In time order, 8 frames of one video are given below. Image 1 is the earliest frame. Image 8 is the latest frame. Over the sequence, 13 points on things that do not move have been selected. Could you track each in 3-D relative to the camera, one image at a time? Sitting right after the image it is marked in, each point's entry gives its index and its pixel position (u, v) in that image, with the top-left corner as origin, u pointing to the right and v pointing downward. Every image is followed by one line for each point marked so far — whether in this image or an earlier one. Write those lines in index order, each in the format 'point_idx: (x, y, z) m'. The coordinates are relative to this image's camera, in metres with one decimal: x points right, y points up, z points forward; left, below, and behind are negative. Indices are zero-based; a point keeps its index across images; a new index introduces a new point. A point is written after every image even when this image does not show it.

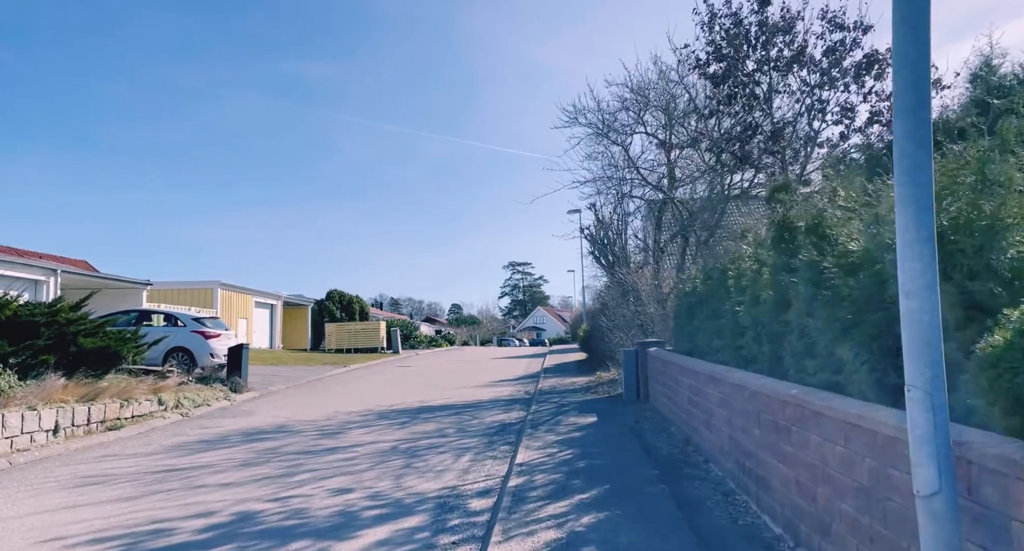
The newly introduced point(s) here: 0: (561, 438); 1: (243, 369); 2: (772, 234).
0: (+0.7, -2.2, +8.7) m
1: (-5.8, -2.0, +13.7) m
2: (+2.4, +0.4, +5.8) m
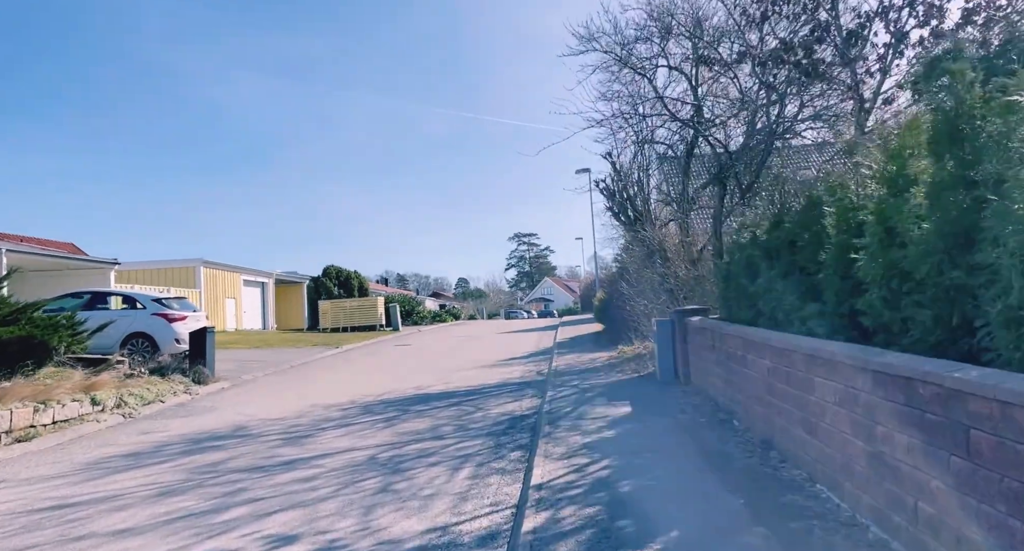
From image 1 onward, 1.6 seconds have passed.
0: (+0.8, -1.7, +6.7) m
1: (-5.6, -1.5, +11.8) m
2: (+2.4, +0.8, +3.7) m
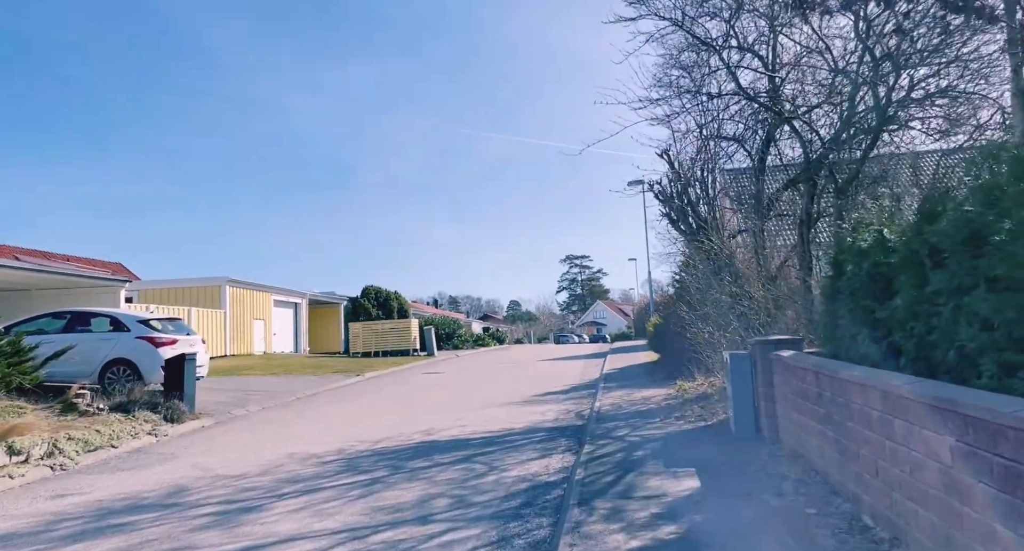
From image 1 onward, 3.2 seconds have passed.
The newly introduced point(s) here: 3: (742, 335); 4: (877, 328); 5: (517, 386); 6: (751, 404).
0: (+0.9, -1.8, +4.4) m
1: (-5.1, -1.8, +10.0) m
2: (+2.2, +0.8, +1.3) m
3: (+4.0, -1.1, +11.2) m
4: (+3.0, -0.4, +5.2) m
5: (0.0, -2.8, +15.3) m
6: (+2.9, -1.6, +7.7) m
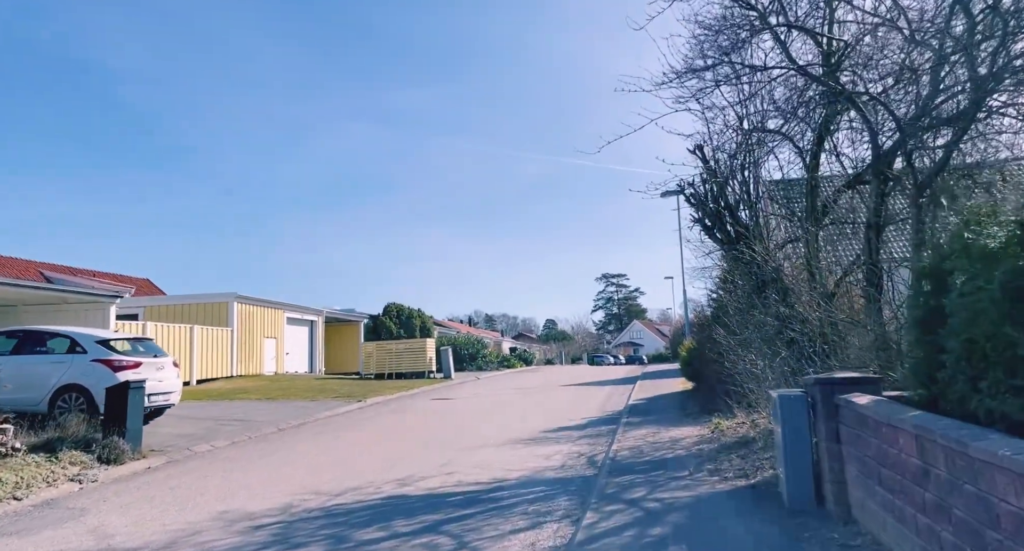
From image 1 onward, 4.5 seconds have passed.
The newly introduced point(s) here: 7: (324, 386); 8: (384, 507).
0: (+0.5, -1.9, +2.6) m
1: (-5.1, -2.0, +8.5) m
2: (+1.7, +0.8, -0.4) m
3: (+4.1, -1.3, +9.3) m
4: (+2.7, -0.5, +3.4) m
5: (+0.3, -3.1, +13.5) m
6: (+2.7, -1.7, +5.8) m
7: (-5.8, -3.4, +19.5) m
8: (-1.4, -2.5, +6.7) m
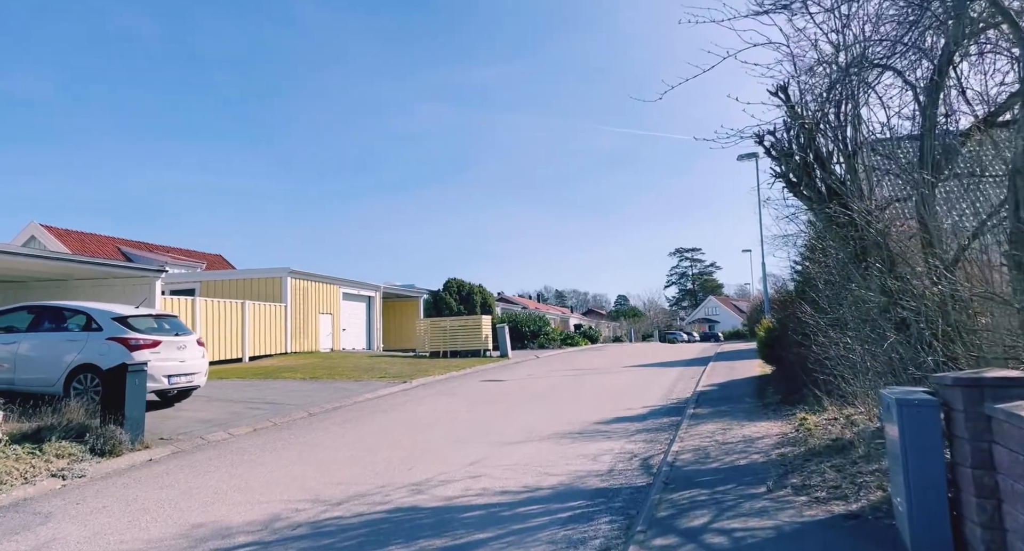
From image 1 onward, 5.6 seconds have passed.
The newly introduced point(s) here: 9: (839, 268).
0: (+0.3, -1.8, +1.3) m
1: (-4.7, -1.6, +7.8) m
2: (+1.1, +0.9, -2.0) m
3: (+4.6, -0.9, +7.4) m
4: (+2.5, -0.3, +1.7) m
5: (+1.3, -2.6, +12.2) m
6: (+2.8, -1.4, +4.2) m
7: (-4.1, -2.6, +18.8) m
8: (-1.1, -2.2, +5.5) m
9: (+4.5, +0.1, +8.8) m
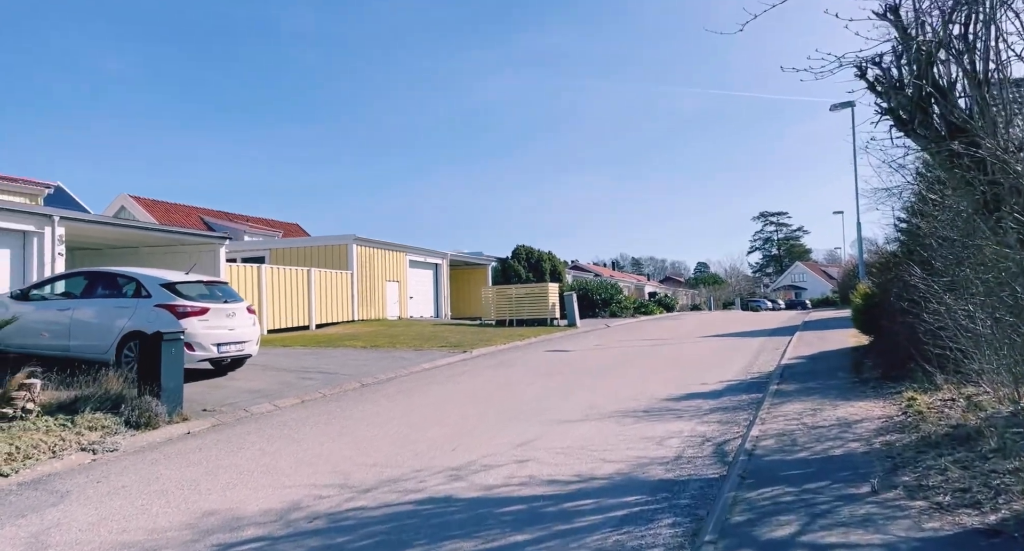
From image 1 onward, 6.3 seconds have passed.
0: (+0.1, -1.6, +0.4) m
1: (-4.0, -1.2, +7.5) m
2: (+0.5, +0.8, -3.1) m
3: (+5.1, -0.5, +6.0) m
4: (+2.3, -0.2, +0.5) m
5: (+2.4, -1.9, +11.2) m
6: (+3.0, -1.2, +3.0) m
7: (-2.2, -1.7, +18.4) m
8: (-0.8, -1.9, +4.8) m
9: (+5.2, +0.6, +7.3) m
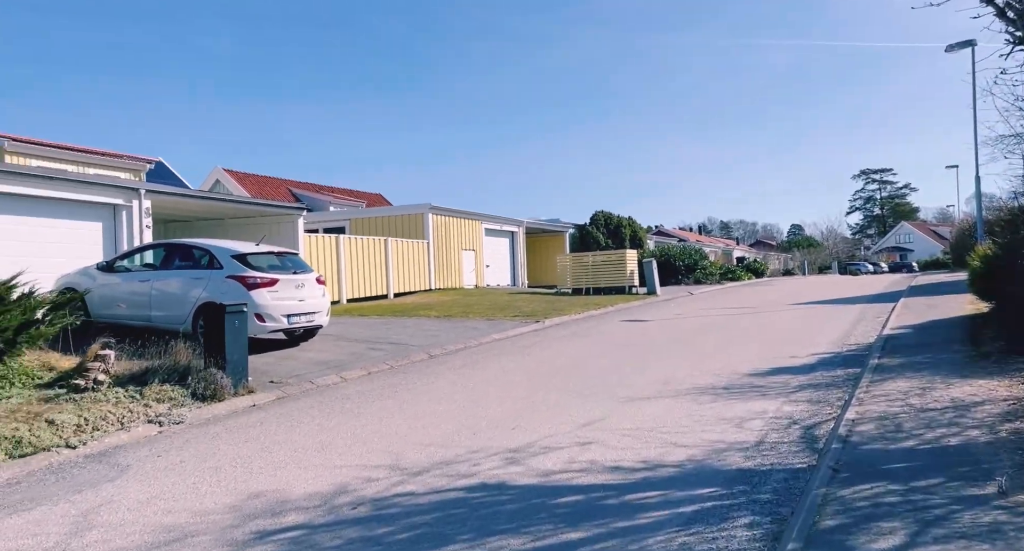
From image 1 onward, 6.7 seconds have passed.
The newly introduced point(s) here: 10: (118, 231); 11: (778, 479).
0: (-0.1, -1.7, 0.0) m
1: (-3.3, -0.9, +7.5) m
2: (-0.2, +0.6, -3.6) m
3: (+5.5, -0.1, +4.8) m
4: (+2.1, -0.2, -0.3) m
5: (+3.6, -1.3, +10.4) m
6: (+3.1, -1.0, +2.2) m
7: (0.0, -0.8, +18.1) m
8: (-0.4, -1.6, +4.5) m
9: (+5.8, +1.0, +6.0) m
10: (-7.6, +0.9, +12.2) m
11: (+2.1, -1.6, +5.0) m
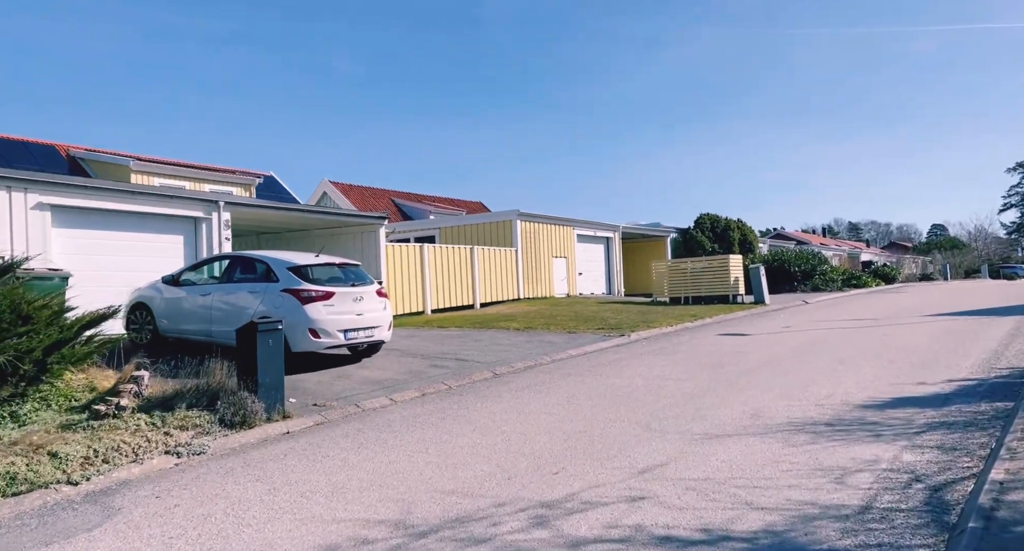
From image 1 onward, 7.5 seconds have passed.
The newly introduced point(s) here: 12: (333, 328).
0: (-0.8, -1.8, -0.9) m
1: (-2.7, -1.1, +7.1) m
2: (-1.6, +0.5, -4.4) m
3: (+5.5, -0.2, +3.0) m
4: (+1.3, -0.3, -1.5) m
5: (+4.5, -1.5, +8.7) m
6: (+2.7, -1.1, +0.7) m
7: (+2.3, -1.0, +16.9) m
8: (-0.4, -1.8, +3.6) m
9: (+6.0, +0.9, +4.1) m
10: (-6.2, +0.6, +12.5) m
11: (+2.2, -1.7, +3.7) m
12: (-2.7, -0.8, +9.4) m
